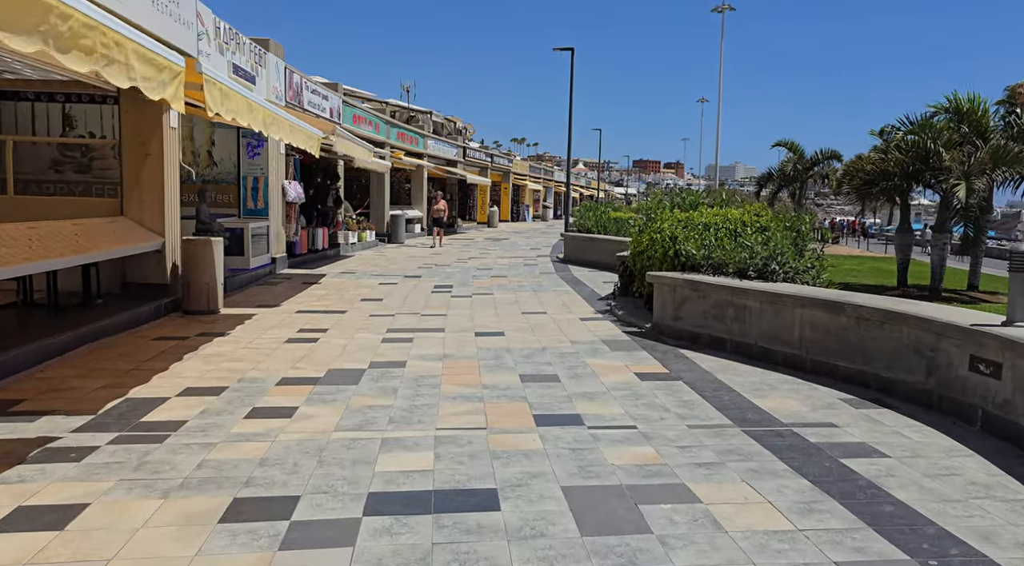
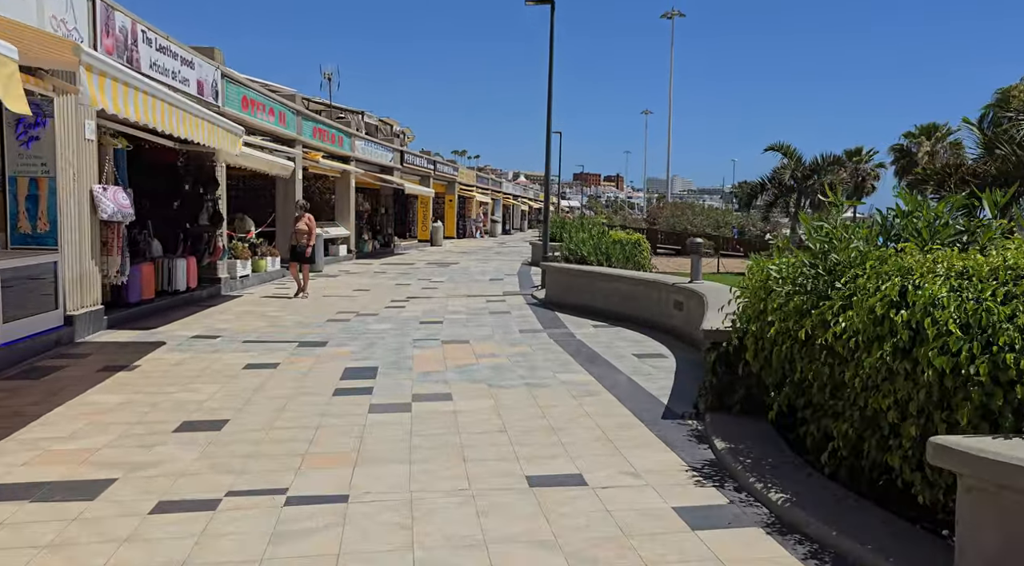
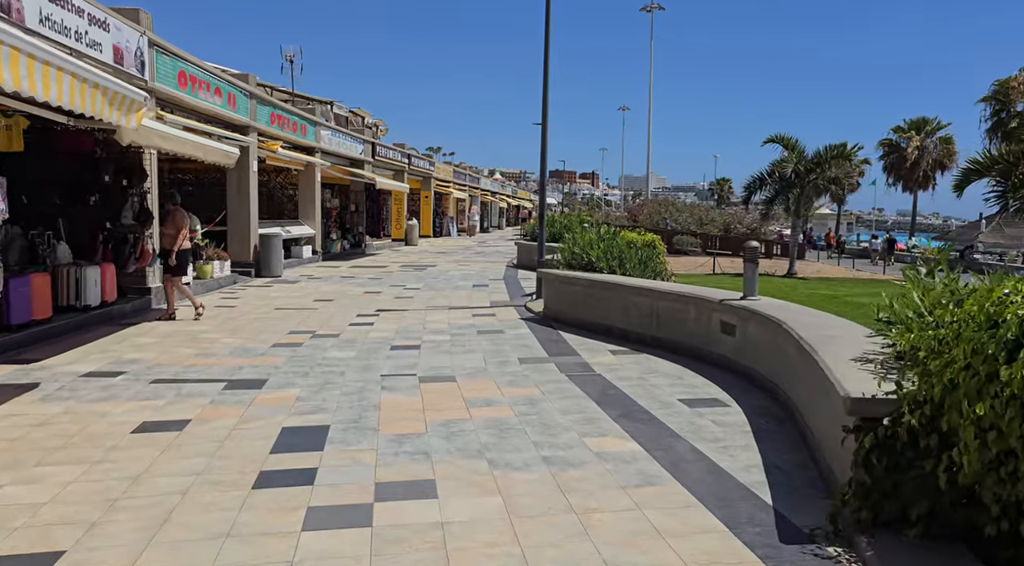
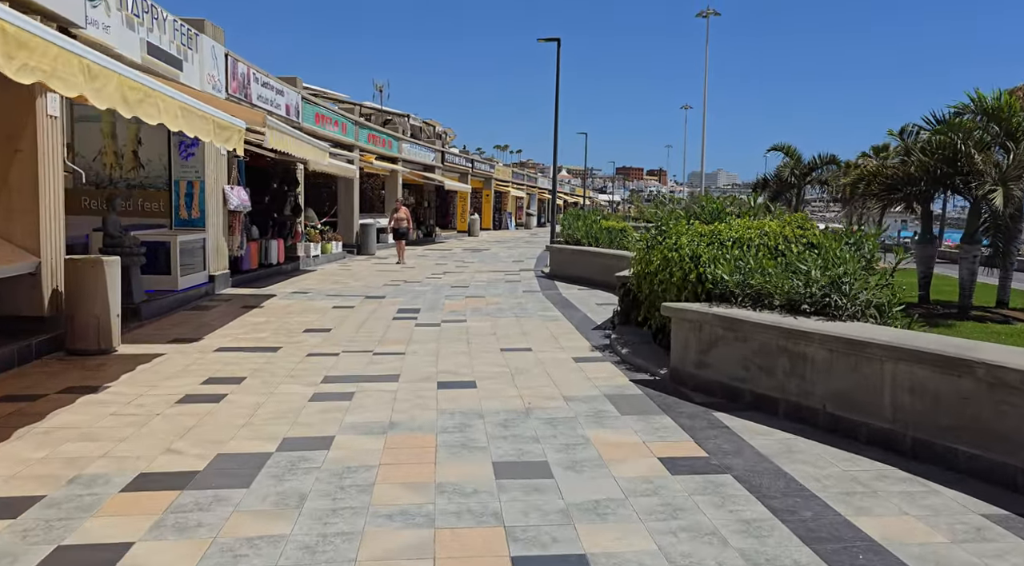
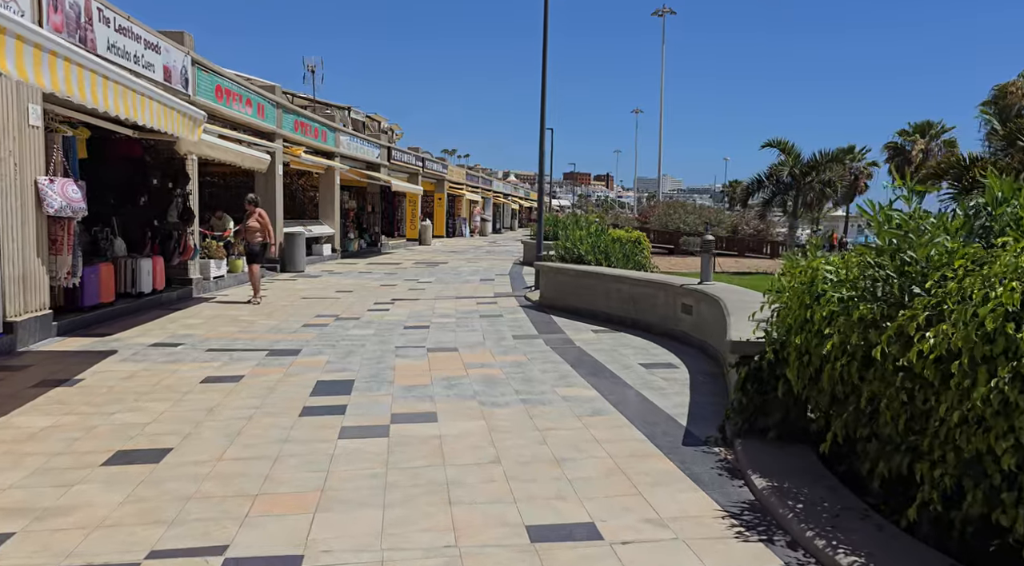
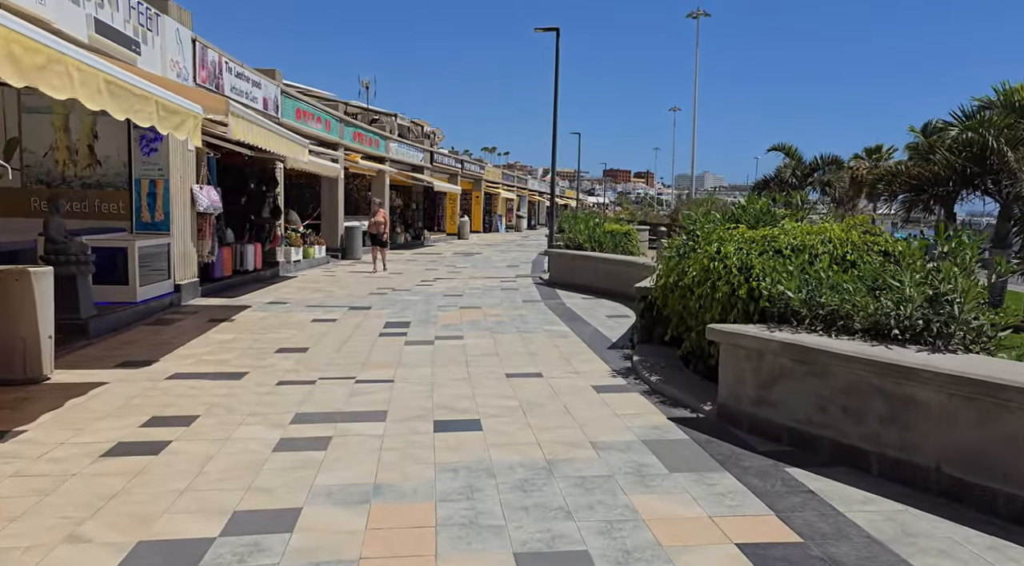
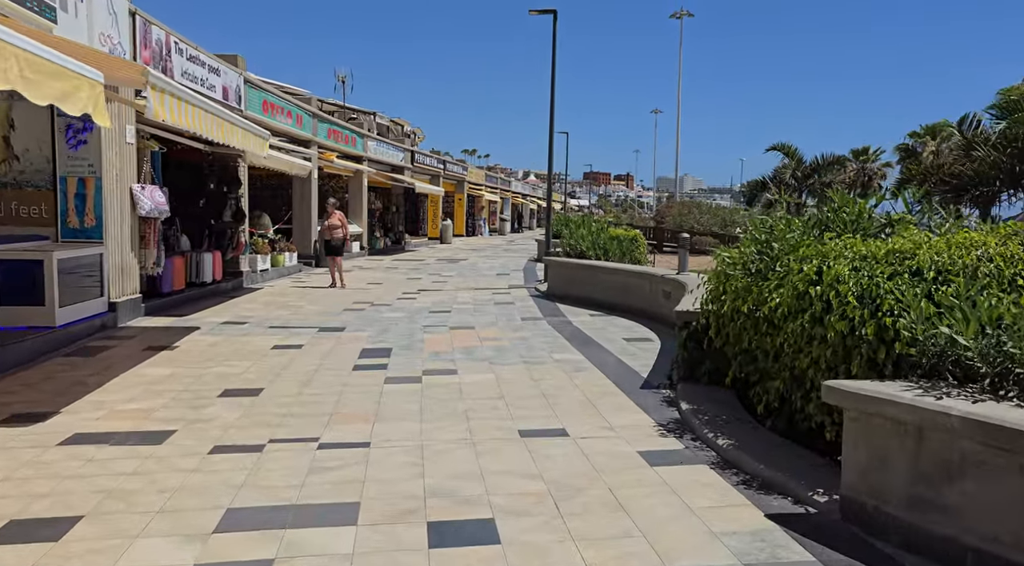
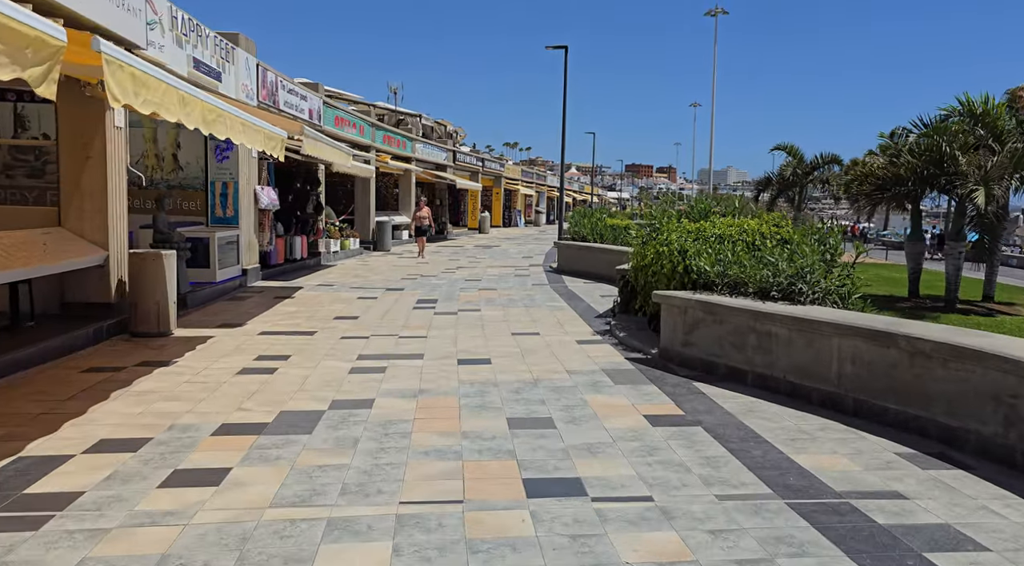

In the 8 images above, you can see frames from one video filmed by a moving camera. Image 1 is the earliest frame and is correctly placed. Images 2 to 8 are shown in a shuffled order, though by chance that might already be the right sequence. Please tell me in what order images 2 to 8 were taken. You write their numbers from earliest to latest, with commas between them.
8, 4, 6, 7, 2, 5, 3
